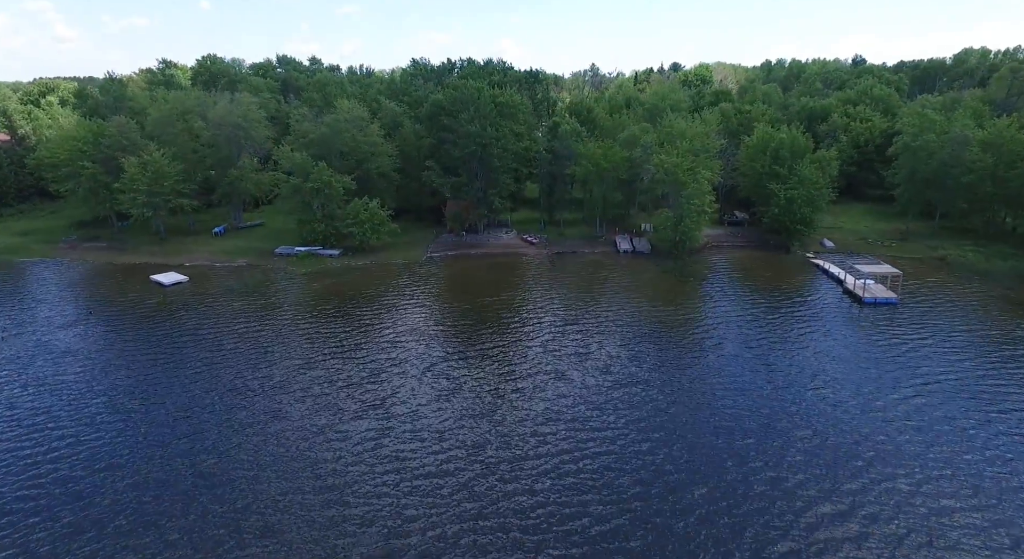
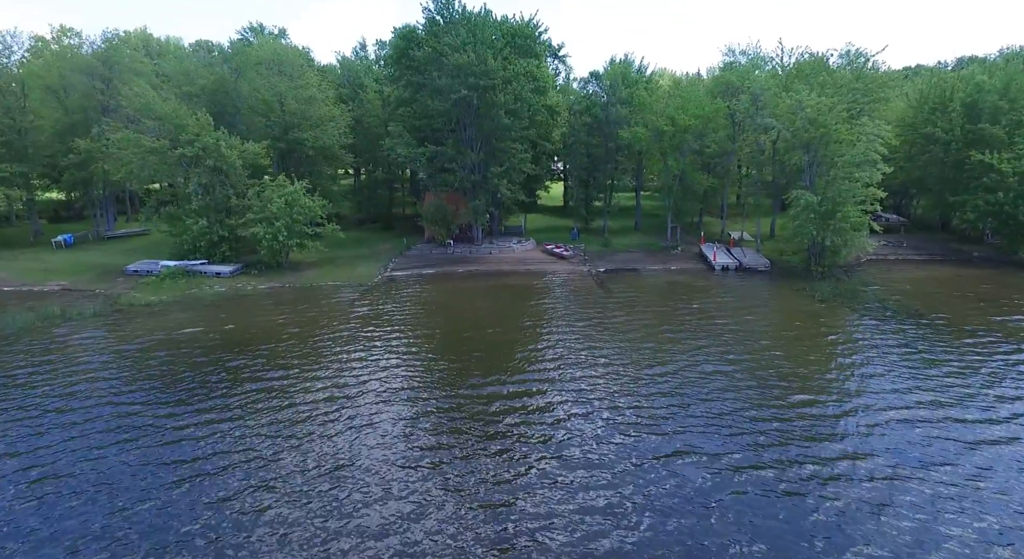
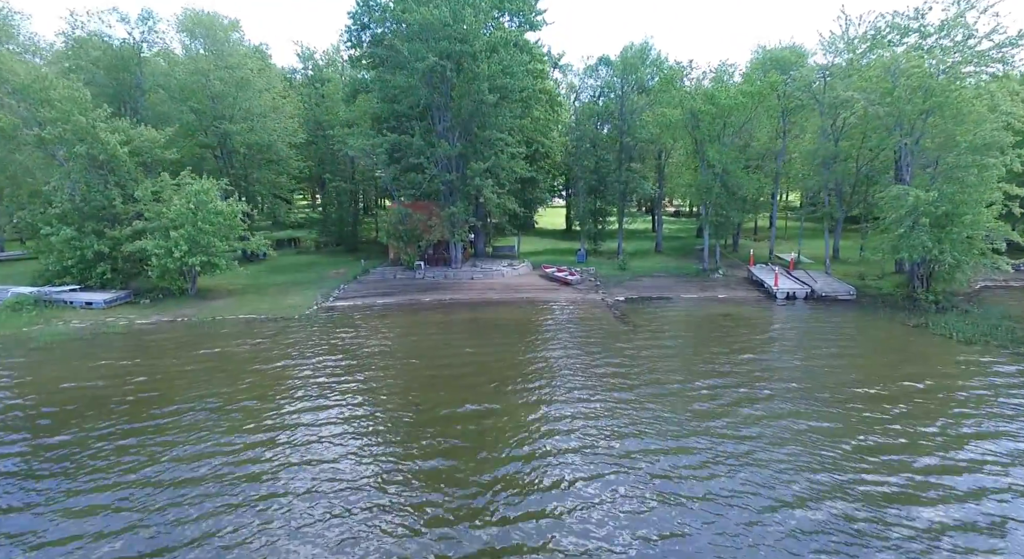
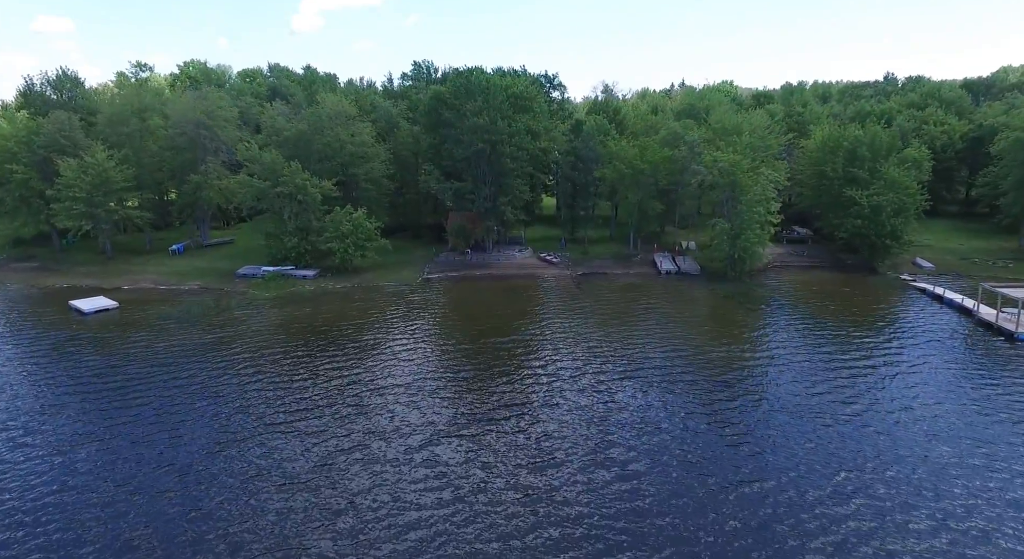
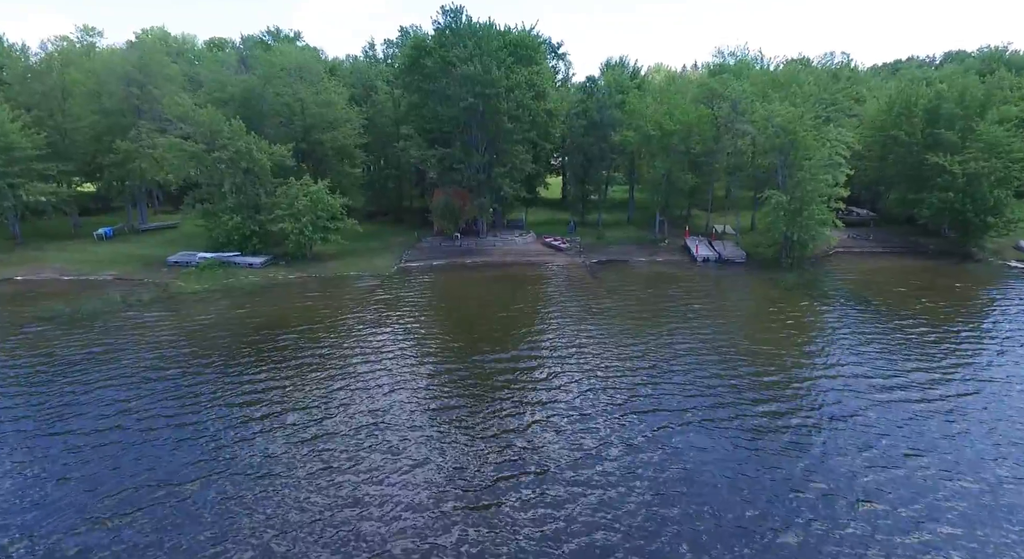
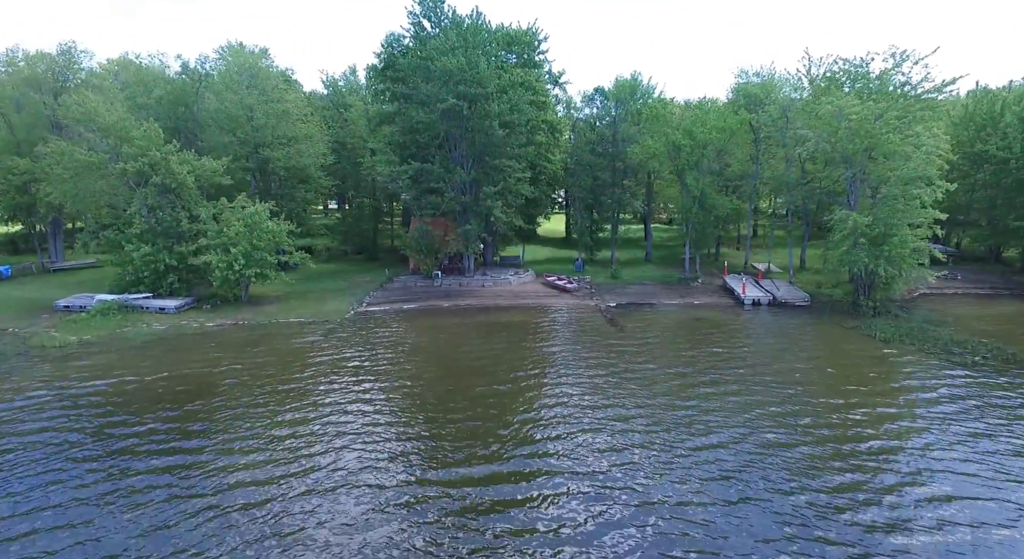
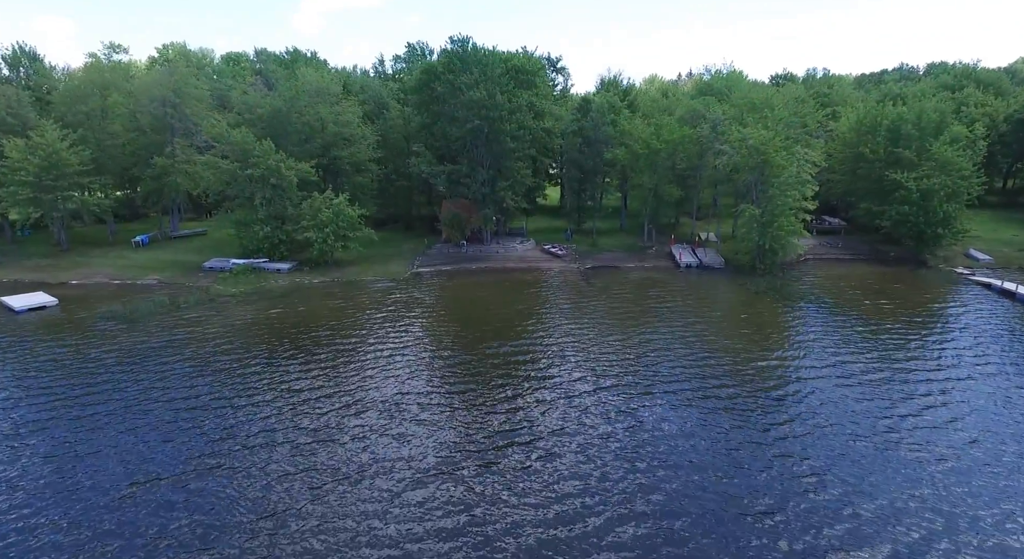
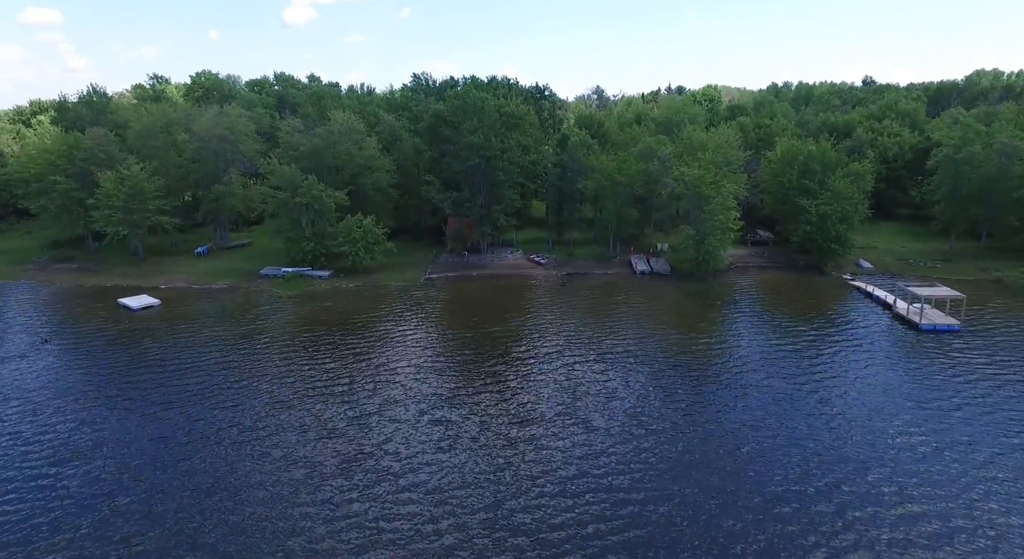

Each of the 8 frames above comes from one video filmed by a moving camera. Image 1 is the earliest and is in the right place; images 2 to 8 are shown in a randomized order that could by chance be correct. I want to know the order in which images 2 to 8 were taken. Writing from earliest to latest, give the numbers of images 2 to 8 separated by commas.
8, 4, 7, 5, 2, 6, 3
